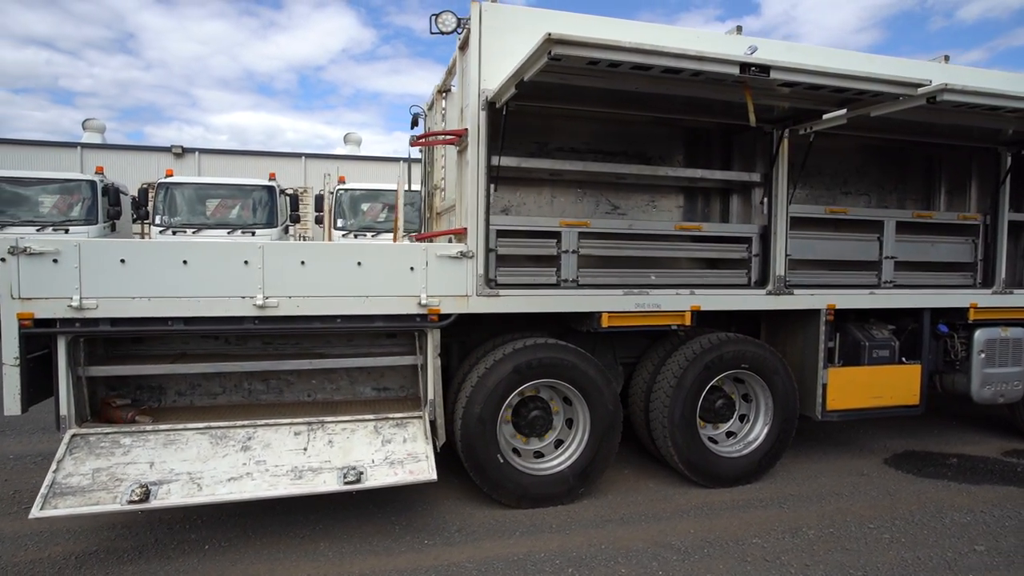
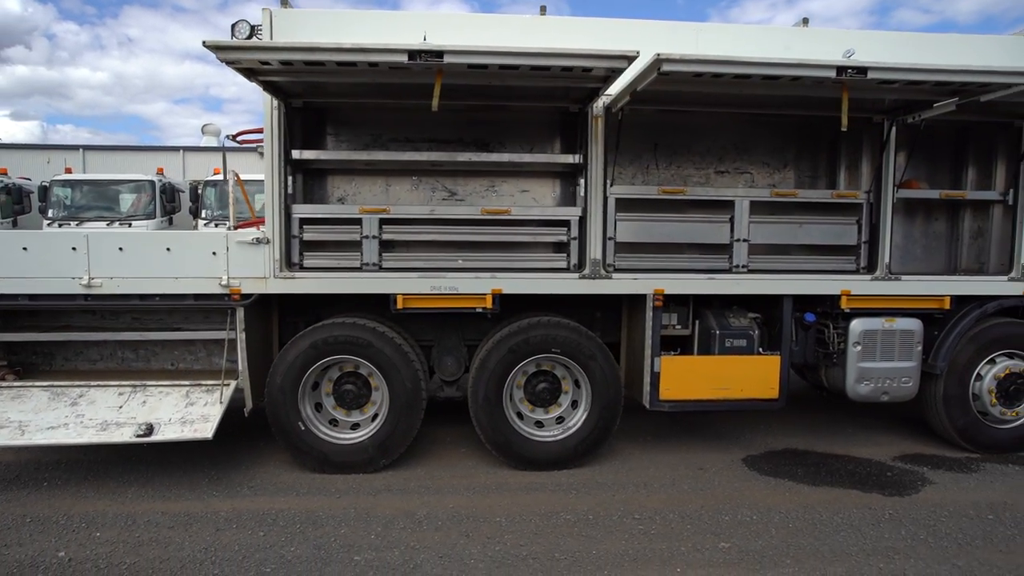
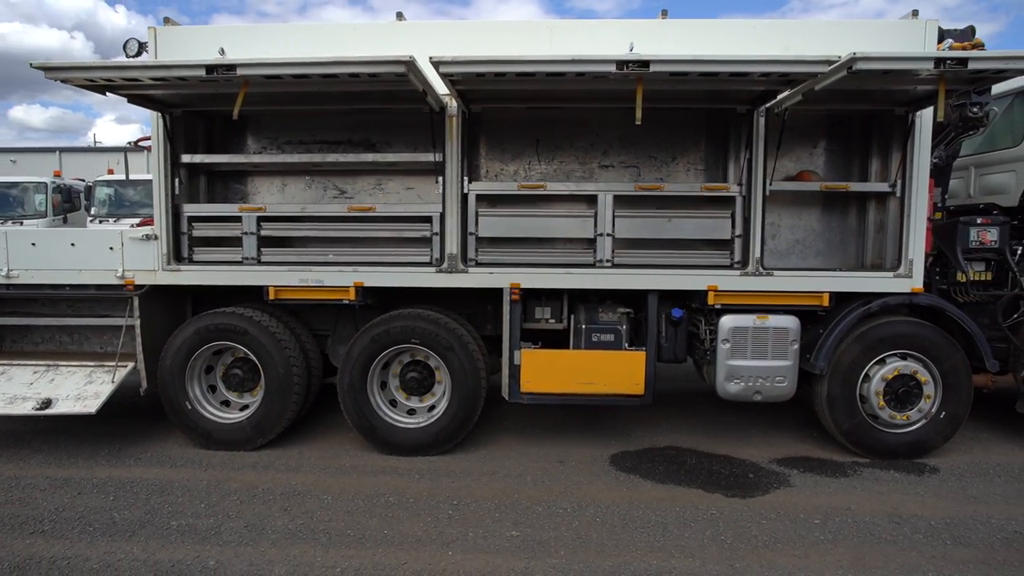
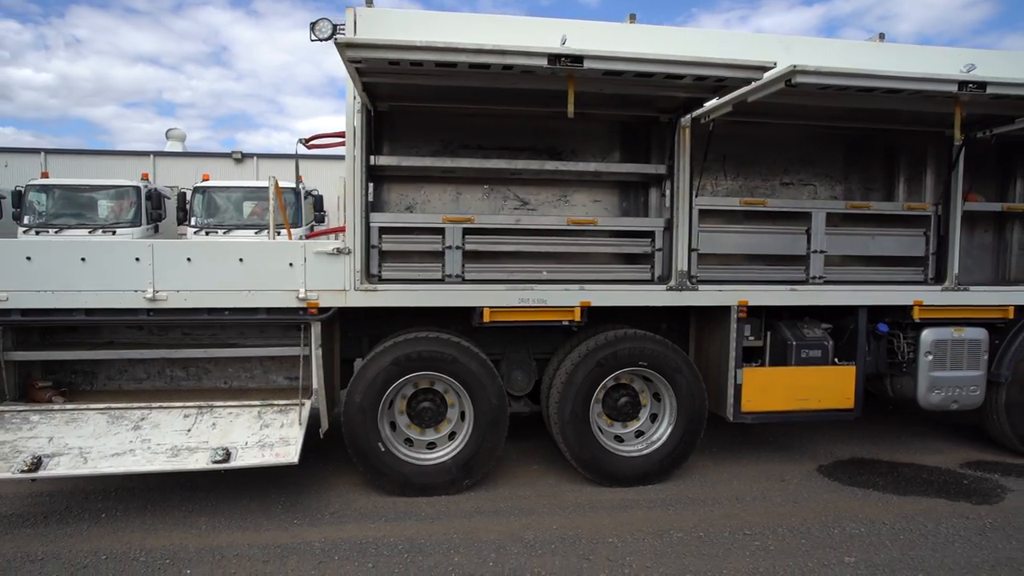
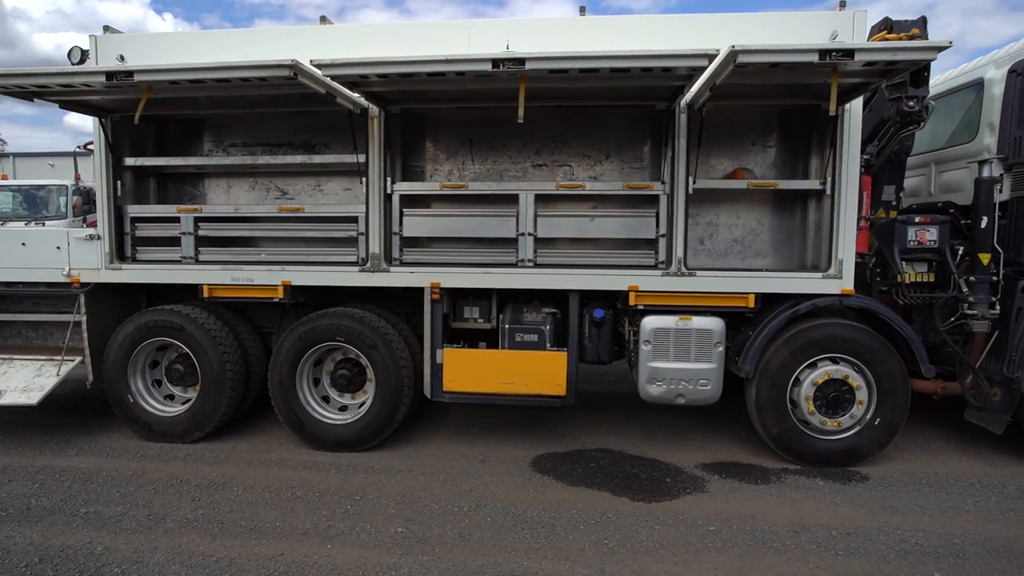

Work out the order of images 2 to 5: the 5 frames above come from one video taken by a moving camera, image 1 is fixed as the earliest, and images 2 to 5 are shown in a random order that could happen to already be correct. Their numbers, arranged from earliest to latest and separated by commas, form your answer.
4, 2, 3, 5
